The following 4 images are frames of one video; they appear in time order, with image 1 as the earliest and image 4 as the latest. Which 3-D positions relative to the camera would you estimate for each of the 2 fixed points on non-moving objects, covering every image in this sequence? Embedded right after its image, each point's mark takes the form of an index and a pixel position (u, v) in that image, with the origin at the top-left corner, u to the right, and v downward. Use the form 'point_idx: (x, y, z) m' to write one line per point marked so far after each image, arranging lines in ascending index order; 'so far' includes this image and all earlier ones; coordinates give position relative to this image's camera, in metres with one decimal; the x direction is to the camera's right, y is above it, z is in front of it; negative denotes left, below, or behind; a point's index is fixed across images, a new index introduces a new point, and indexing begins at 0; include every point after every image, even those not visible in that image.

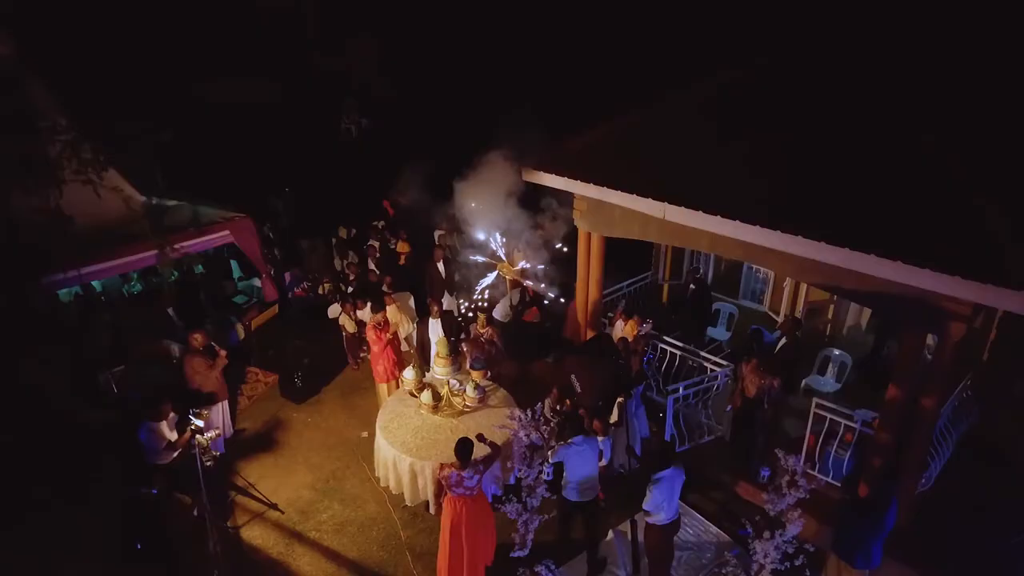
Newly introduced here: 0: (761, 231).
0: (+2.6, +0.6, +6.4) m
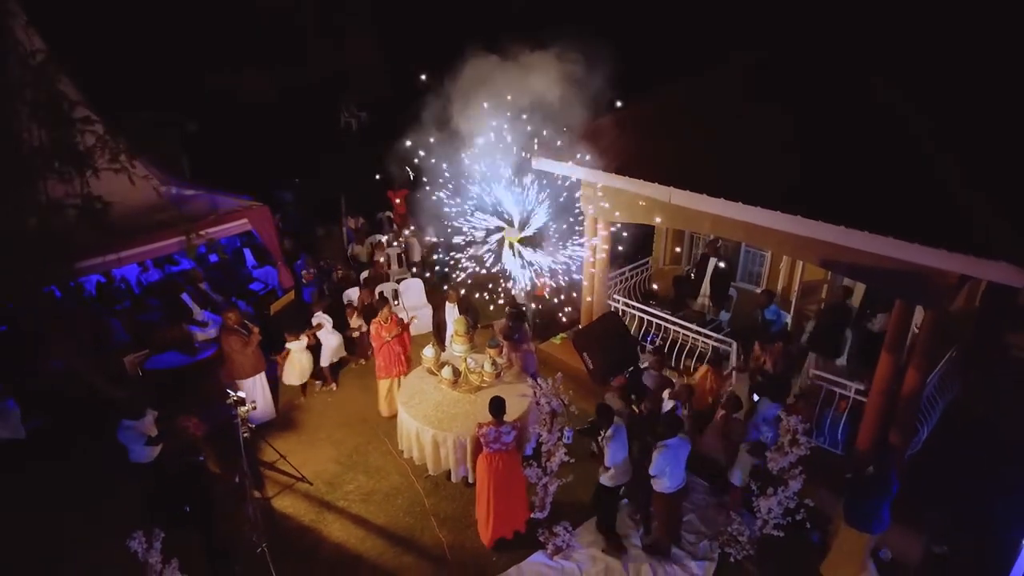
0: (+2.8, +0.8, +6.9) m
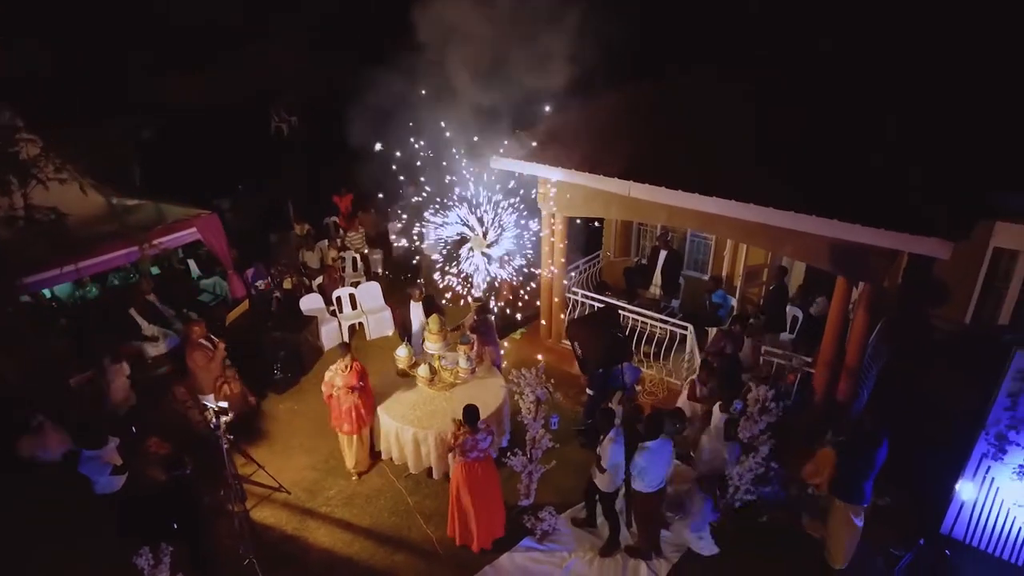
0: (+2.5, +1.0, +7.4) m
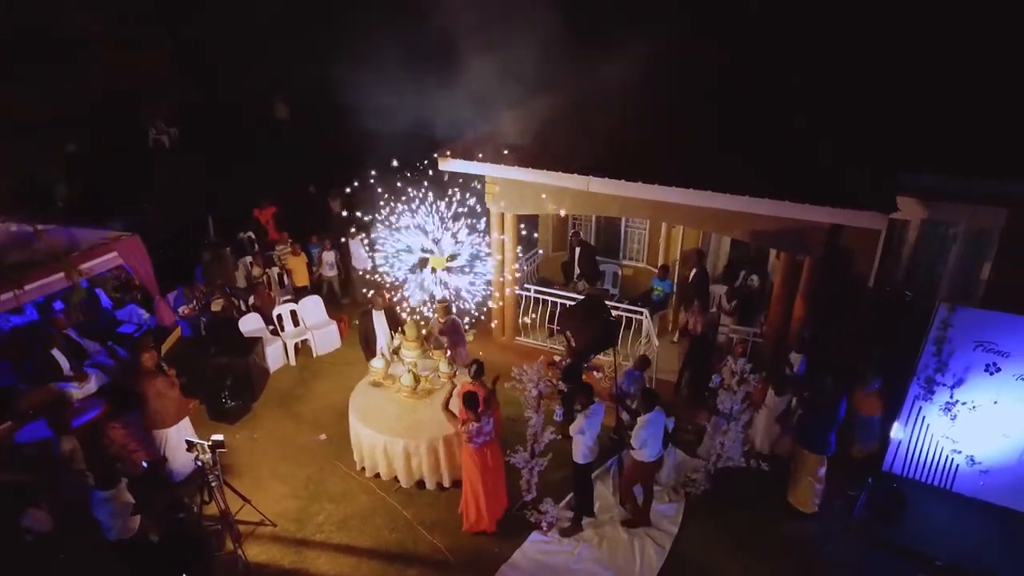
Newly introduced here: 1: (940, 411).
0: (+2.2, +1.2, +7.9) m
1: (+5.5, -1.6, +7.9) m
